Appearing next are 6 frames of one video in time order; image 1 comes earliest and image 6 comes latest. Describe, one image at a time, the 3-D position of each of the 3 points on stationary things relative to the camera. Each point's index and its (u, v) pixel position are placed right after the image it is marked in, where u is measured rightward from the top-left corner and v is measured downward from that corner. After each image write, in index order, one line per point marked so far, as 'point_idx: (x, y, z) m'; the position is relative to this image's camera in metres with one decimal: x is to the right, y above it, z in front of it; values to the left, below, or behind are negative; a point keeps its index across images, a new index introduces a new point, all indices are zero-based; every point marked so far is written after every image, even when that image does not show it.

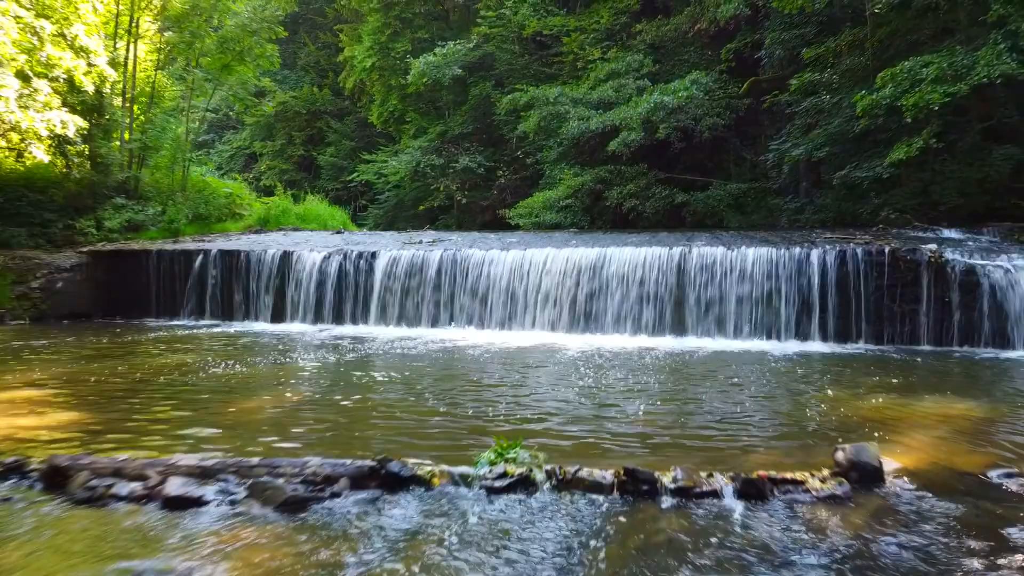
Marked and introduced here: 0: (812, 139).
0: (+3.9, +1.9, +10.6) m
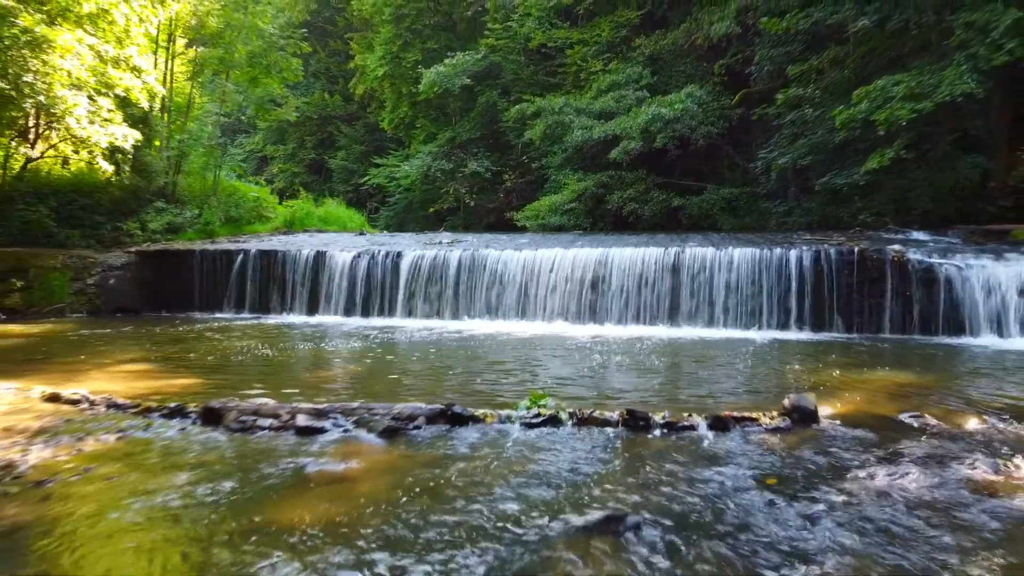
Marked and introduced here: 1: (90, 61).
0: (+4.0, +2.0, +11.6) m
1: (-4.2, +2.2, +8.2) m
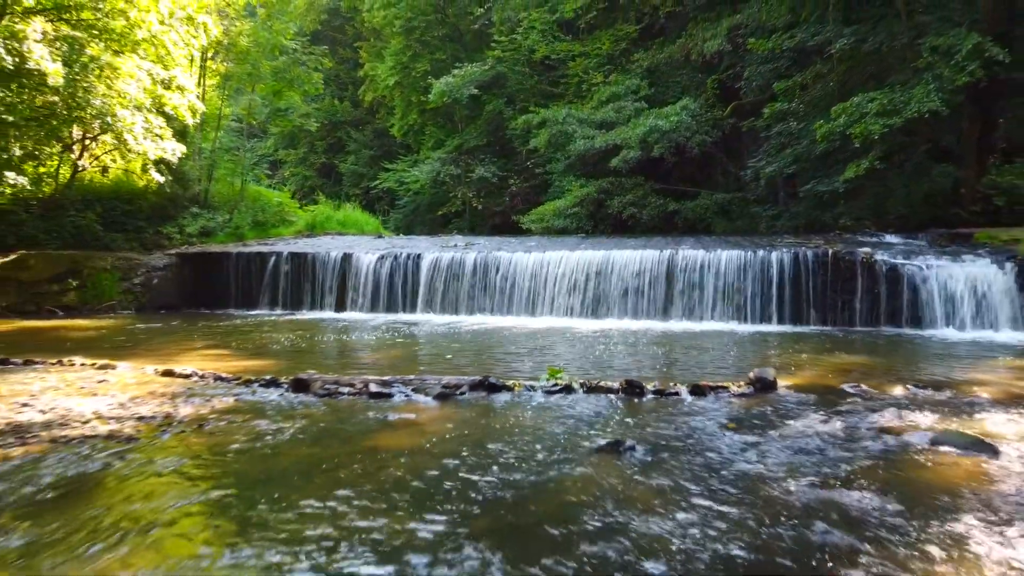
0: (+4.1, +2.0, +12.5) m
1: (-4.0, +2.3, +9.1) m
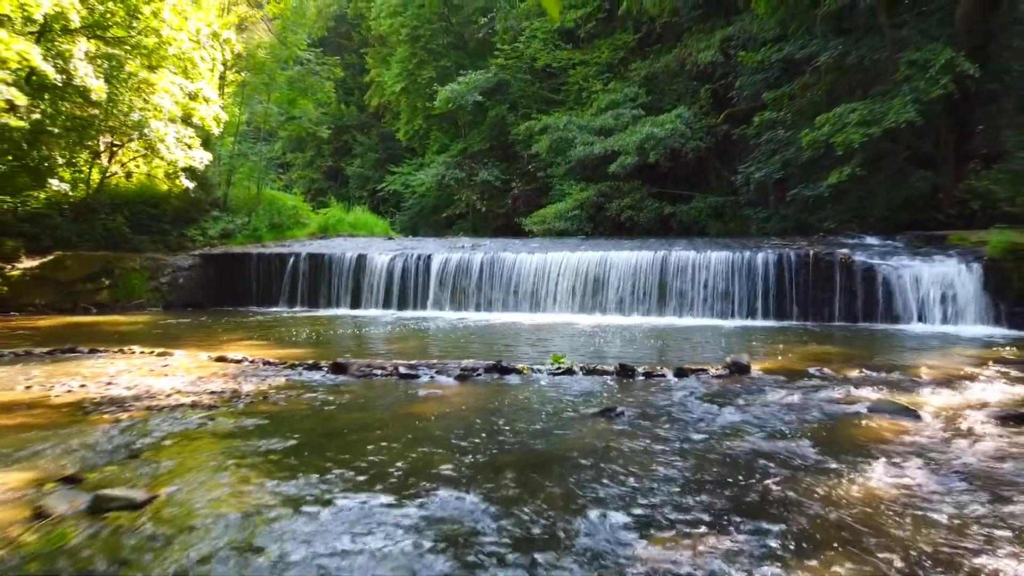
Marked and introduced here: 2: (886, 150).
0: (+4.2, +2.0, +13.2) m
1: (-4.0, +2.3, +9.8) m
2: (+5.4, +2.0, +11.9) m
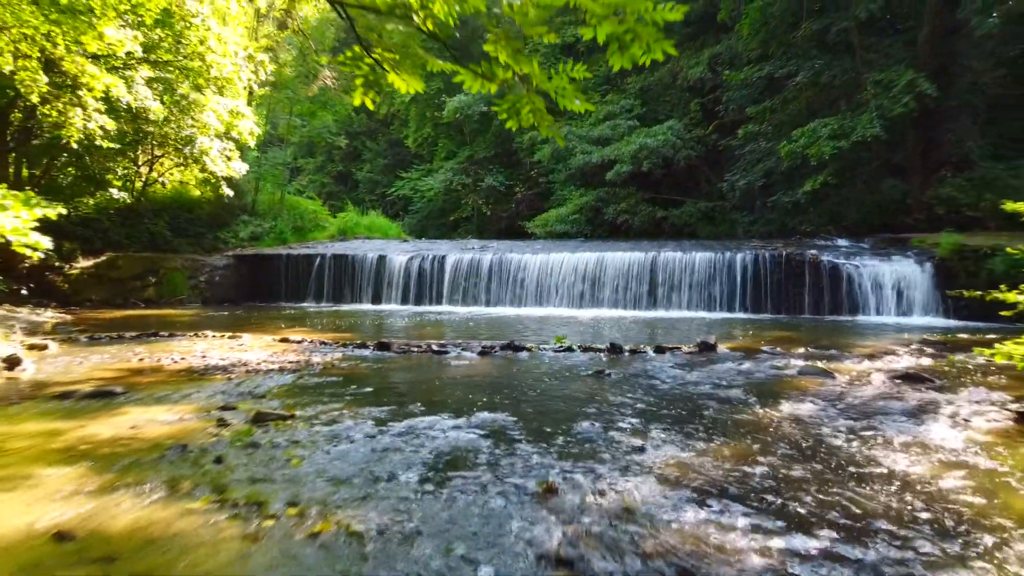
0: (+4.3, +2.0, +14.4) m
1: (-3.9, +2.3, +11.0) m
2: (+5.5, +2.0, +13.1) m
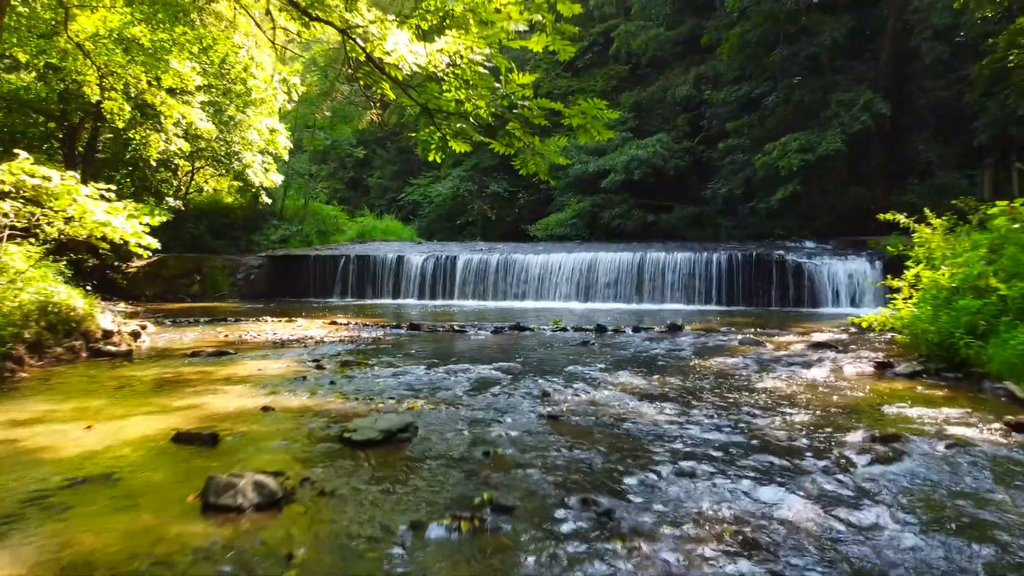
0: (+4.3, +2.1, +15.9) m
1: (-3.8, +2.4, +12.5) m
2: (+5.6, +2.1, +14.6) m
